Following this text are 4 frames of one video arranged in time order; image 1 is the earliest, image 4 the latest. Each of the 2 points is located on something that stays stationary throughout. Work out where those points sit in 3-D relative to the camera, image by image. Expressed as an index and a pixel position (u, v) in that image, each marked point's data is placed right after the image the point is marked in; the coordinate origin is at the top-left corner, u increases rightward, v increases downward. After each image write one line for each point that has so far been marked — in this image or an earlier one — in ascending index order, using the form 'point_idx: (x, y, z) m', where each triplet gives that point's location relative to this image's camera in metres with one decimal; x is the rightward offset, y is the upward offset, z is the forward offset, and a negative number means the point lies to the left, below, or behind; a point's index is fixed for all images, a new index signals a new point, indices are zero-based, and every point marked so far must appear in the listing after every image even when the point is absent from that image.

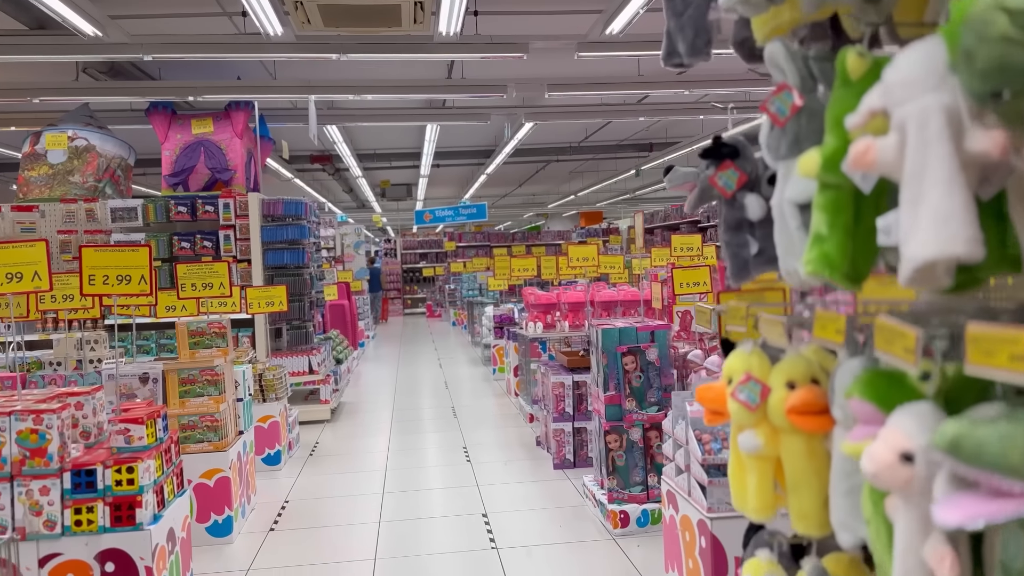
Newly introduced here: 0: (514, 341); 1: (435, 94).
0: (0.0, -0.5, +7.8) m
1: (-0.7, +1.8, +7.4) m
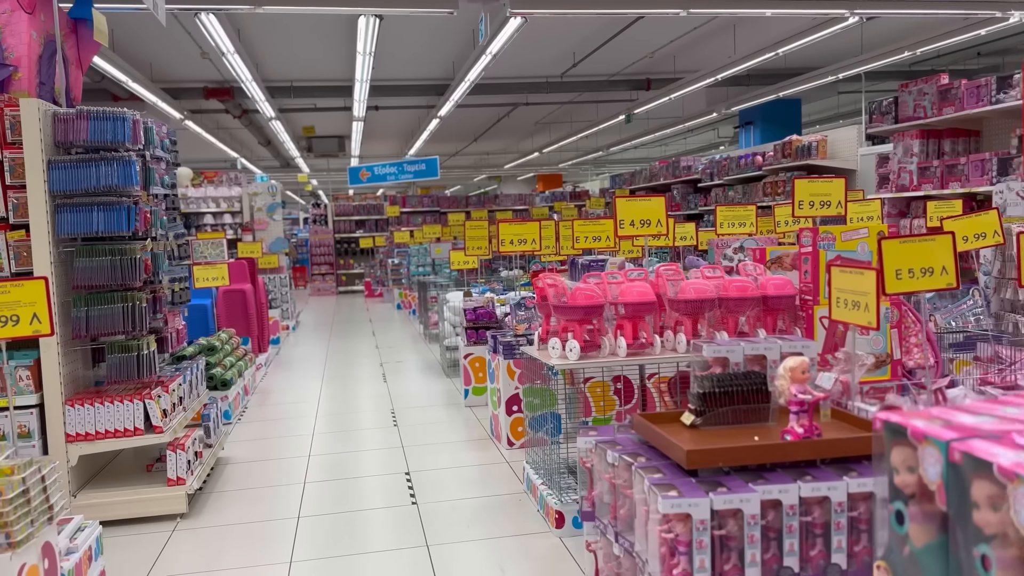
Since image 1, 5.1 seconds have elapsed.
0: (0.0, -0.4, +4.7) m
1: (-0.7, +1.9, +4.2) m
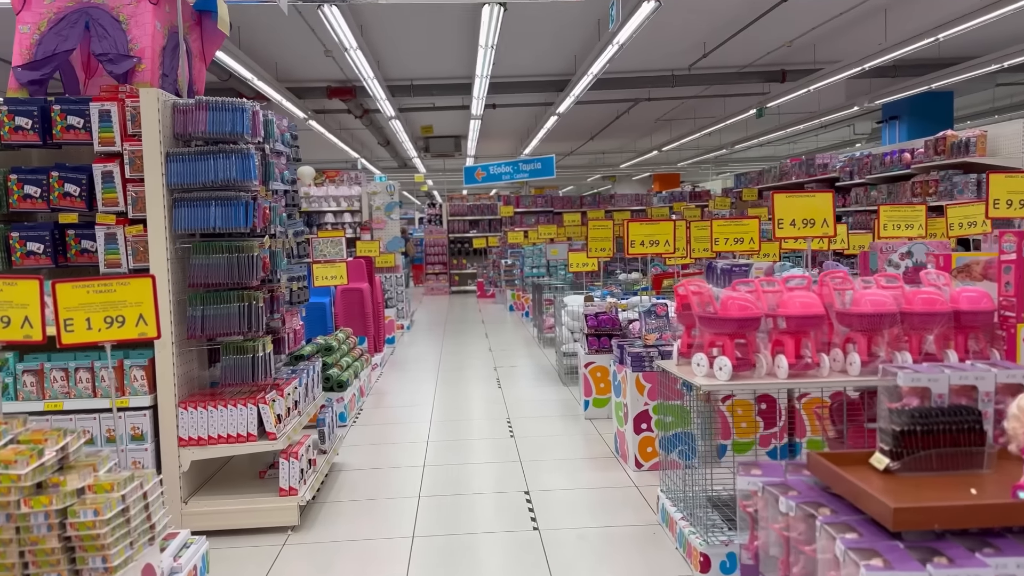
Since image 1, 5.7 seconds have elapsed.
0: (+0.7, -0.4, +4.3) m
1: (-0.1, +1.8, +3.9) m
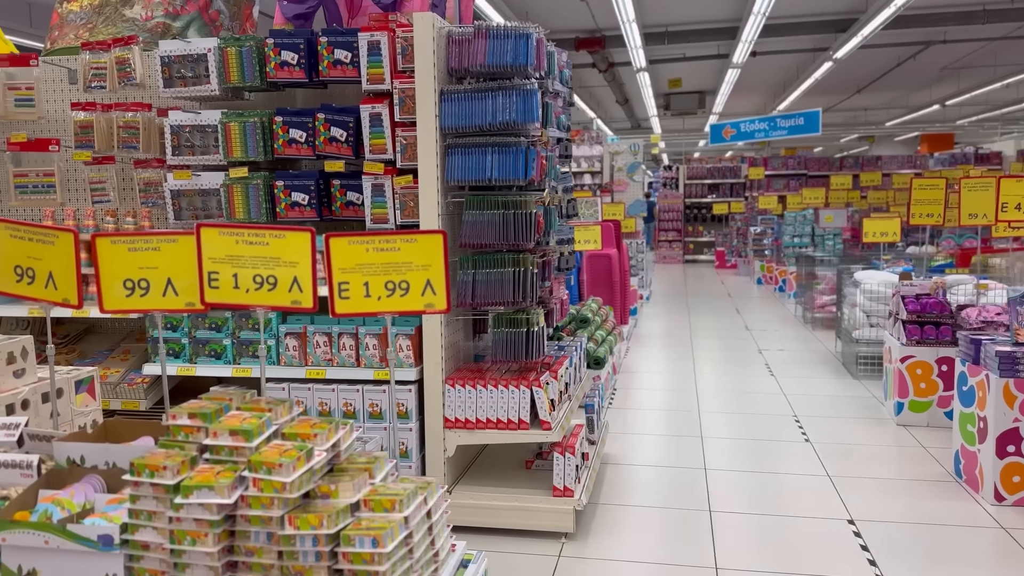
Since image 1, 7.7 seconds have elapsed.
0: (+2.0, -0.4, +3.2) m
1: (+1.3, +1.9, +3.0) m
